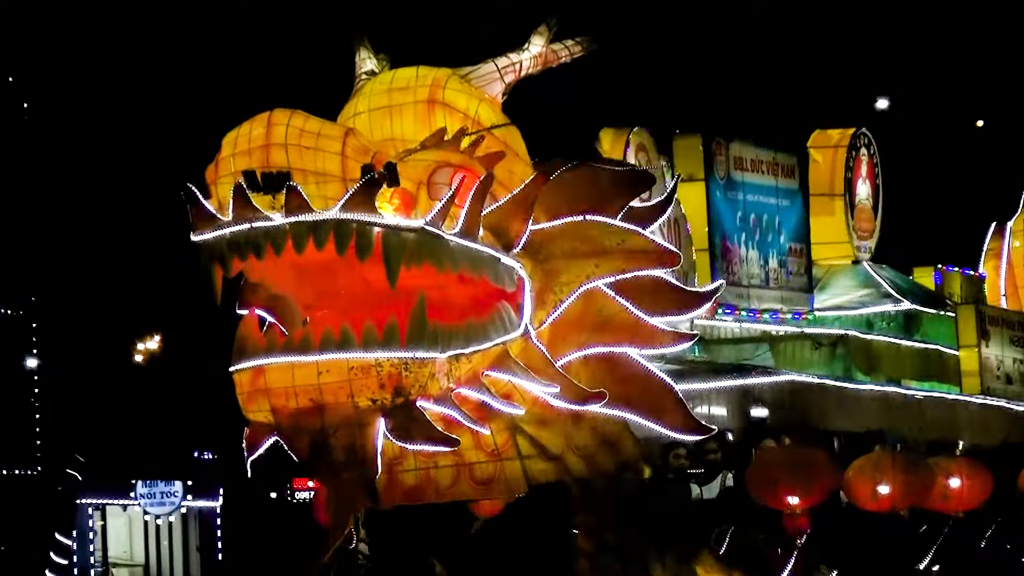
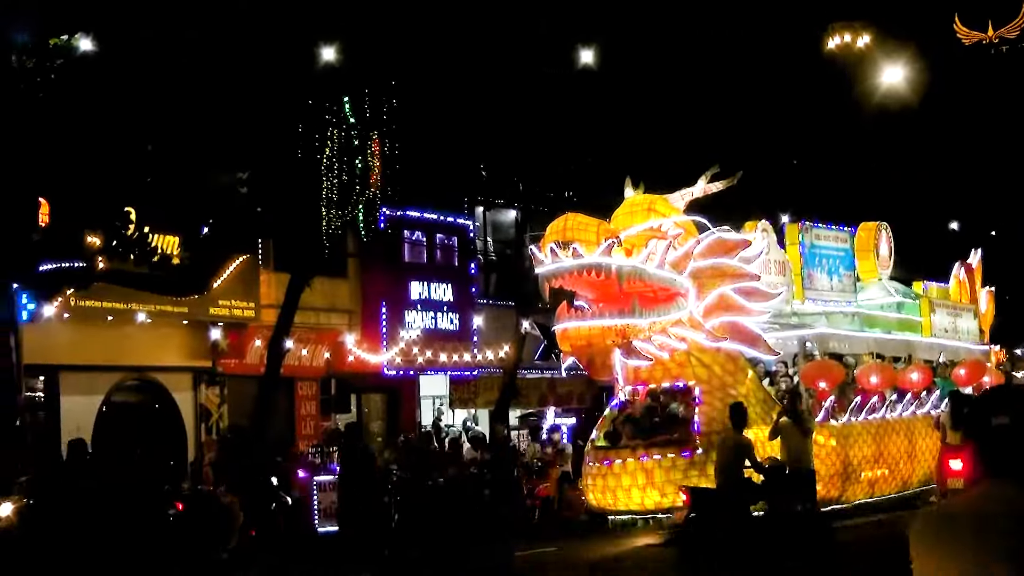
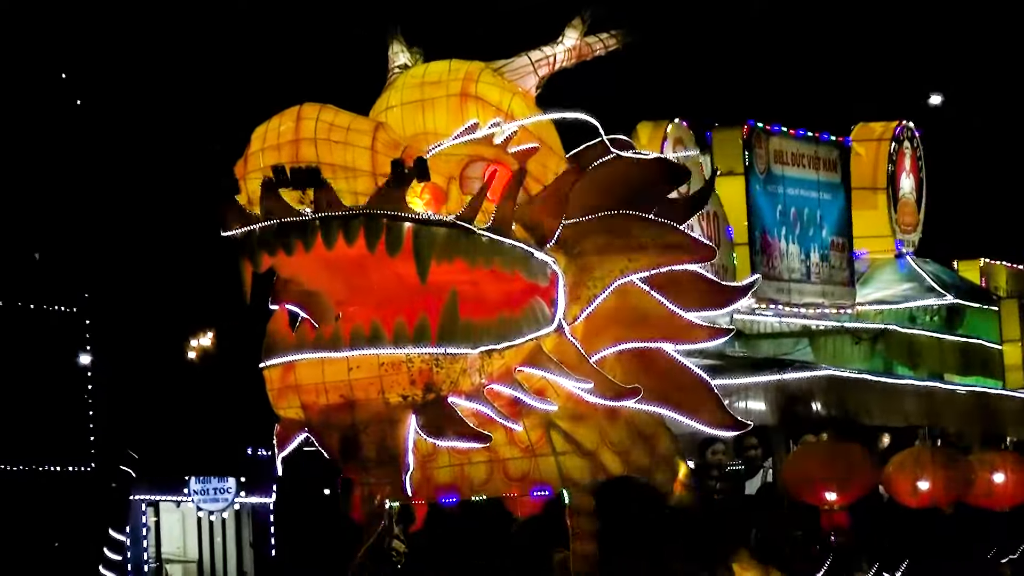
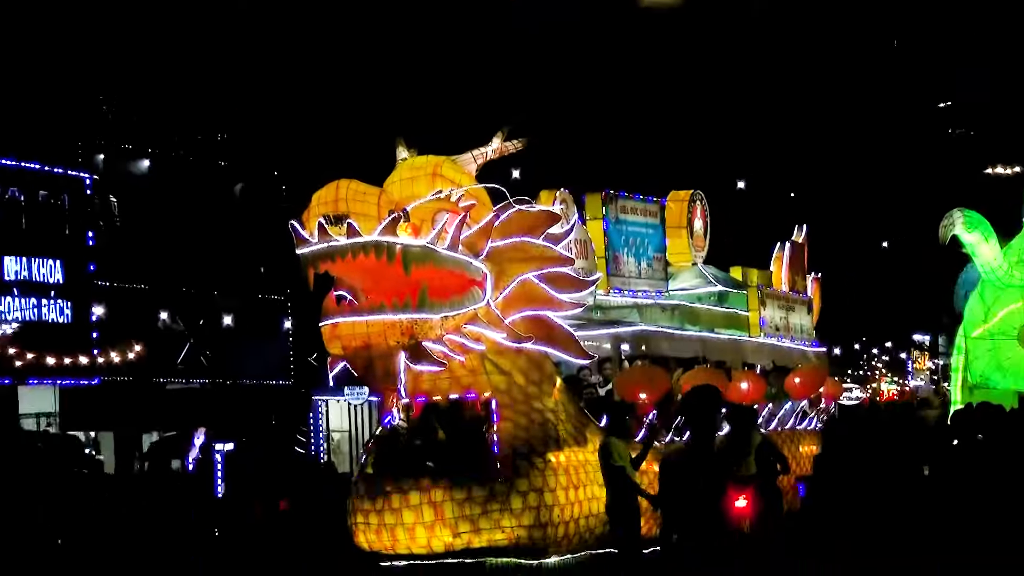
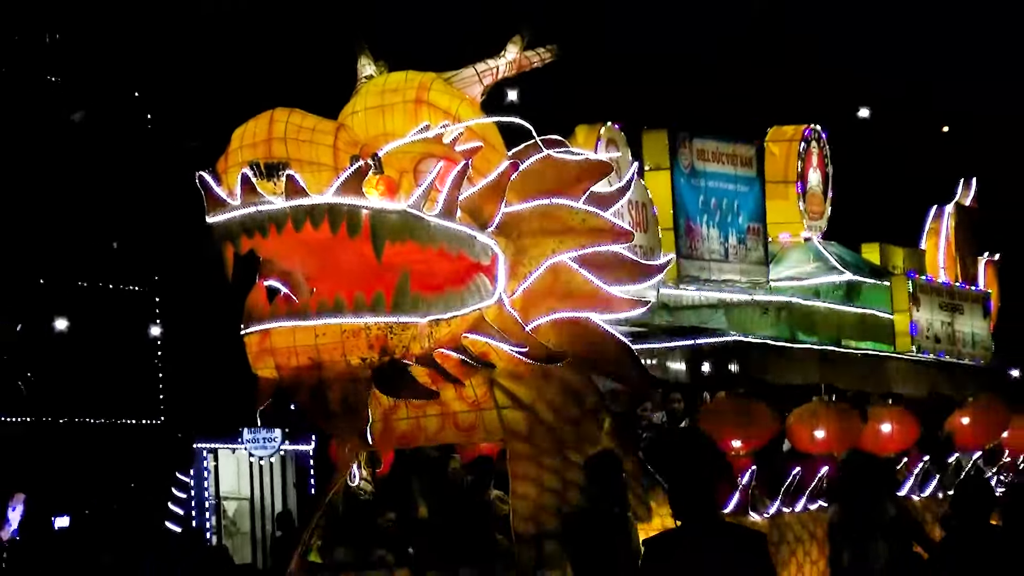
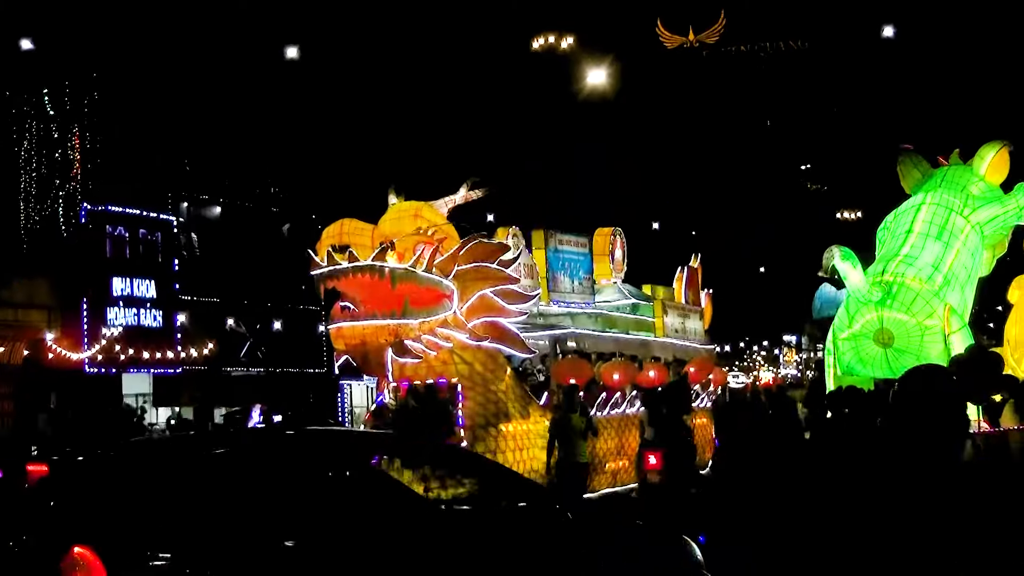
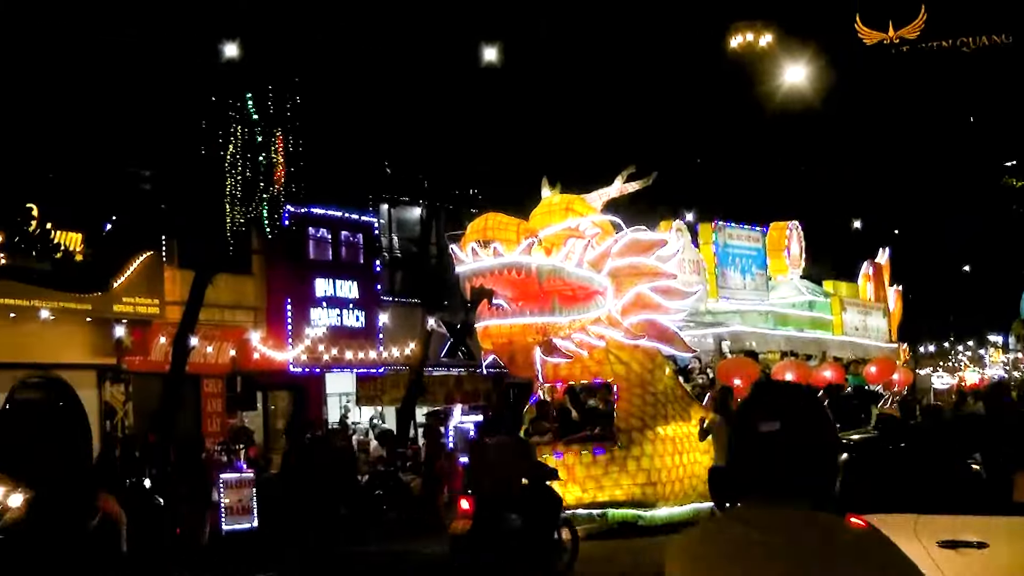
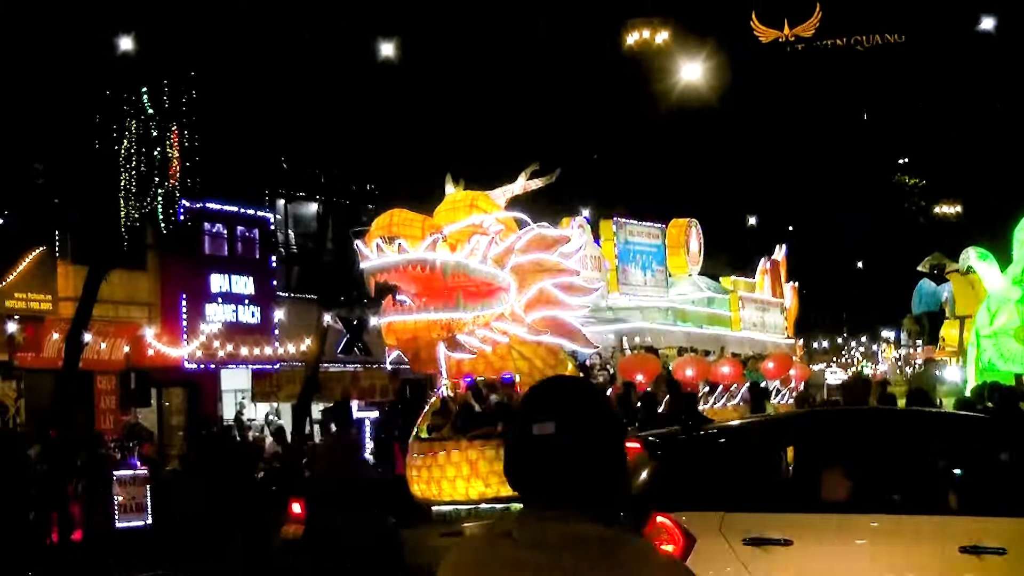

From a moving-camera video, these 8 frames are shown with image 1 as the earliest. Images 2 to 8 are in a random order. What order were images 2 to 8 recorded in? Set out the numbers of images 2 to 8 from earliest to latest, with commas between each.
3, 5, 4, 6, 8, 7, 2
